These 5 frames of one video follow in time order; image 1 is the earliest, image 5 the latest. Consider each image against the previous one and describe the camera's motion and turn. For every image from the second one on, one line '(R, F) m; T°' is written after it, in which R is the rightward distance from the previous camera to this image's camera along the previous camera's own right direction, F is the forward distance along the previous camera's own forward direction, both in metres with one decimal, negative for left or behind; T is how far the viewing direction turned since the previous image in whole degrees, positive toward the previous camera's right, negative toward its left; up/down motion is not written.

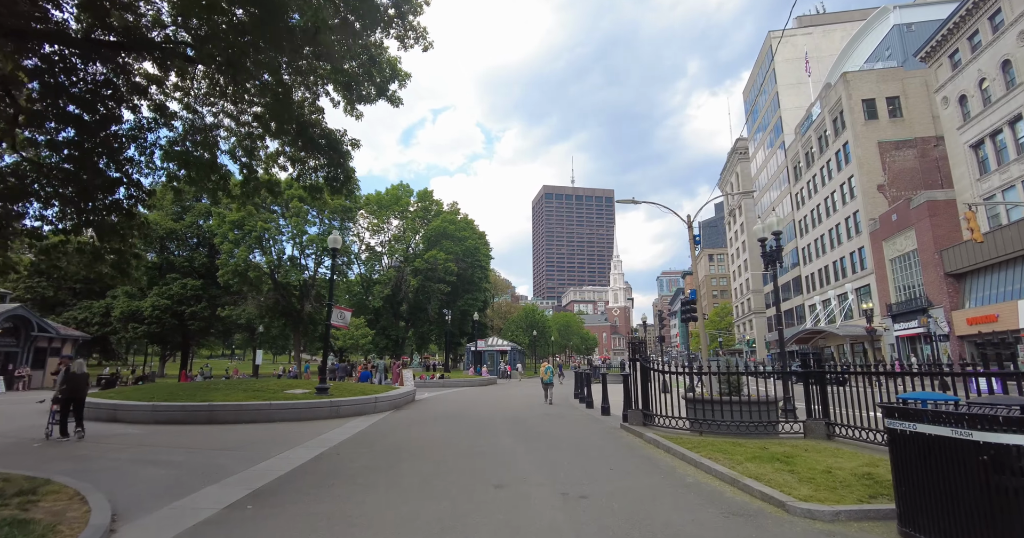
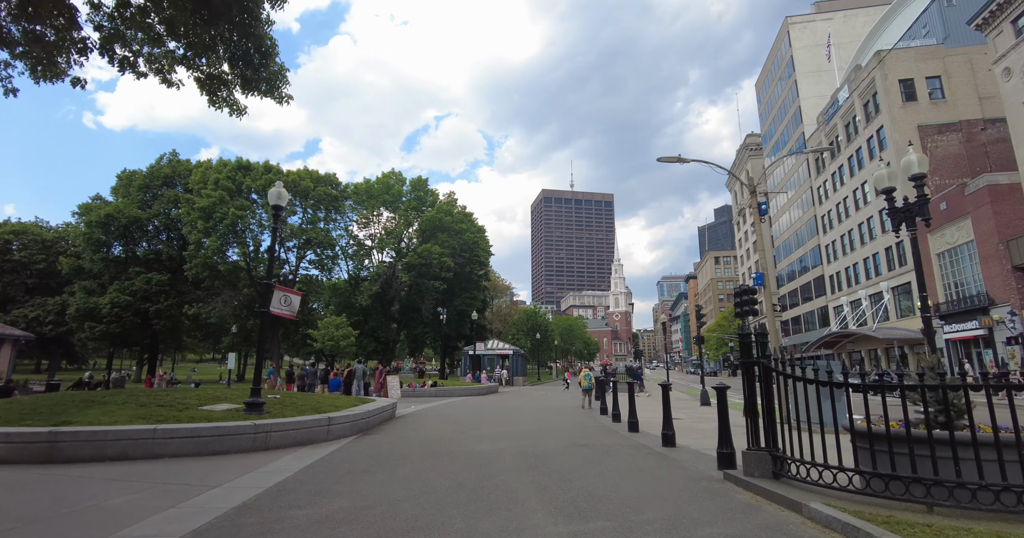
(-0.3, +4.1) m; 0°
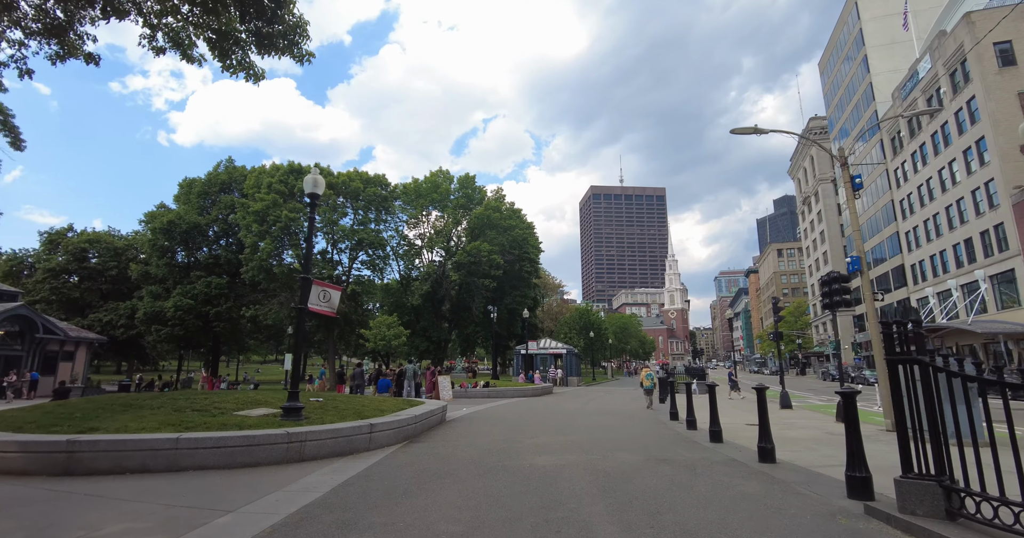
(-0.2, +1.2) m; -6°
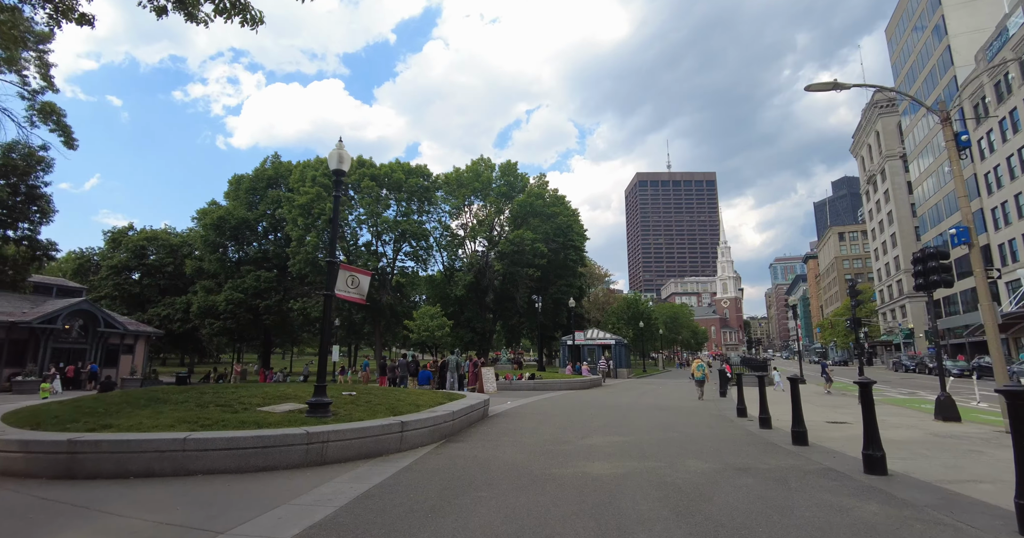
(0.0, +1.1) m; -5°
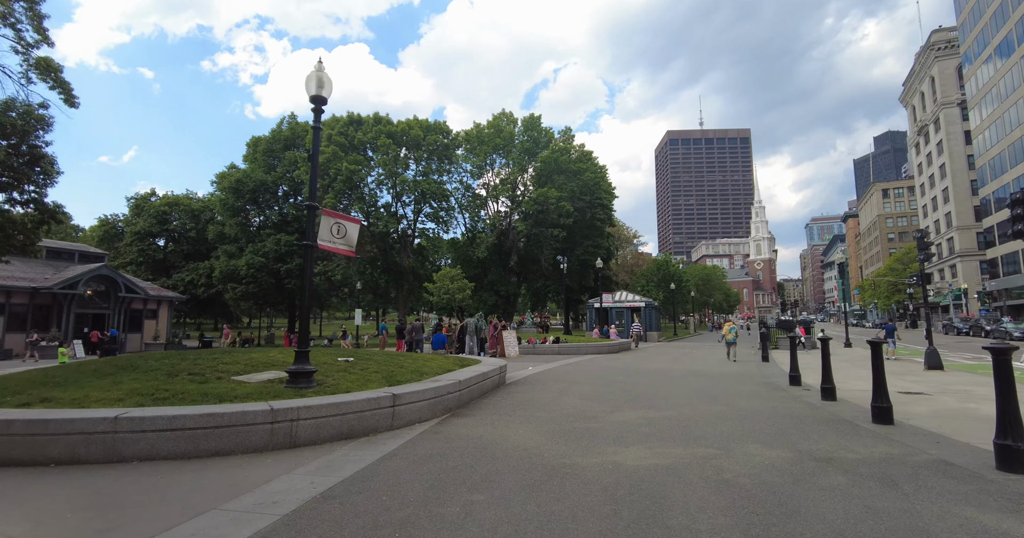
(+0.2, +1.4) m; -3°
